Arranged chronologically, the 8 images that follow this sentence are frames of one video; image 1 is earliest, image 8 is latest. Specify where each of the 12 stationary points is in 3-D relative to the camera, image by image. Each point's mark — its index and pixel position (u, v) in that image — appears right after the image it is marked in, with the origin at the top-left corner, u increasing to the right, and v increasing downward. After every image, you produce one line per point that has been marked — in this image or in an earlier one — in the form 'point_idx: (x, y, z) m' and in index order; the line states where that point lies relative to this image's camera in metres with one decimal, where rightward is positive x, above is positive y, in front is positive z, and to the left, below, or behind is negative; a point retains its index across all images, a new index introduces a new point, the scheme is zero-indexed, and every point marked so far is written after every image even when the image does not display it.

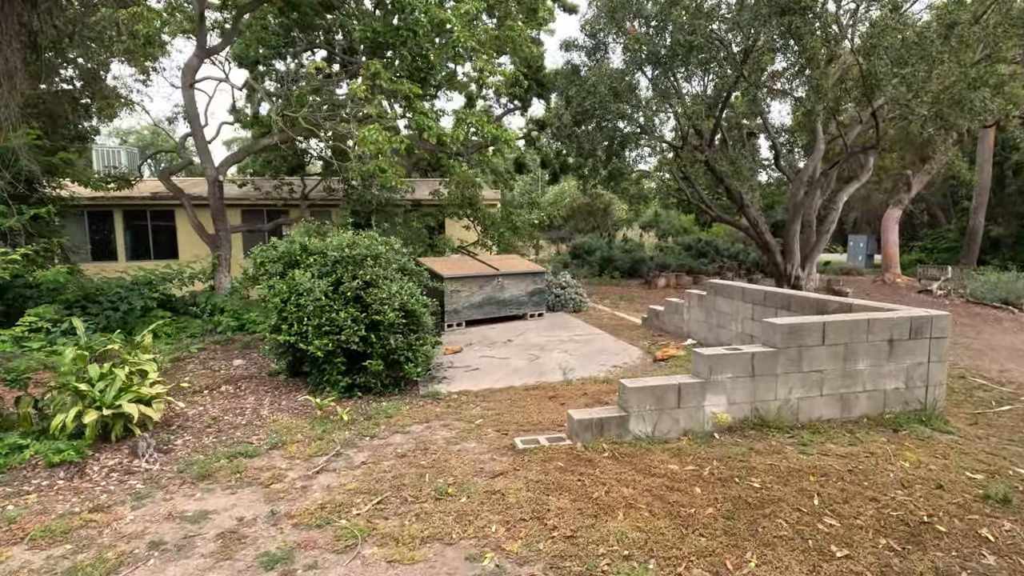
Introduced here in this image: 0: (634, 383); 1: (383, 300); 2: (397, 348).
0: (+0.8, -0.7, +3.6) m
1: (-1.2, -0.1, +4.7) m
2: (-1.0, -0.5, +4.7) m
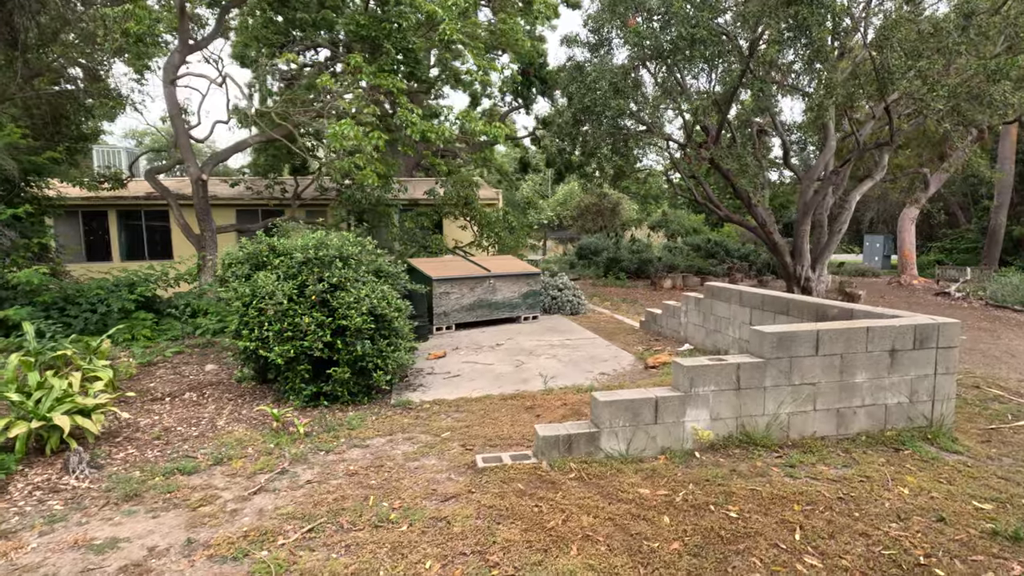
0: (+0.6, -0.7, +3.3) m
1: (-1.4, -0.1, +4.5) m
2: (-1.2, -0.6, +4.5) m
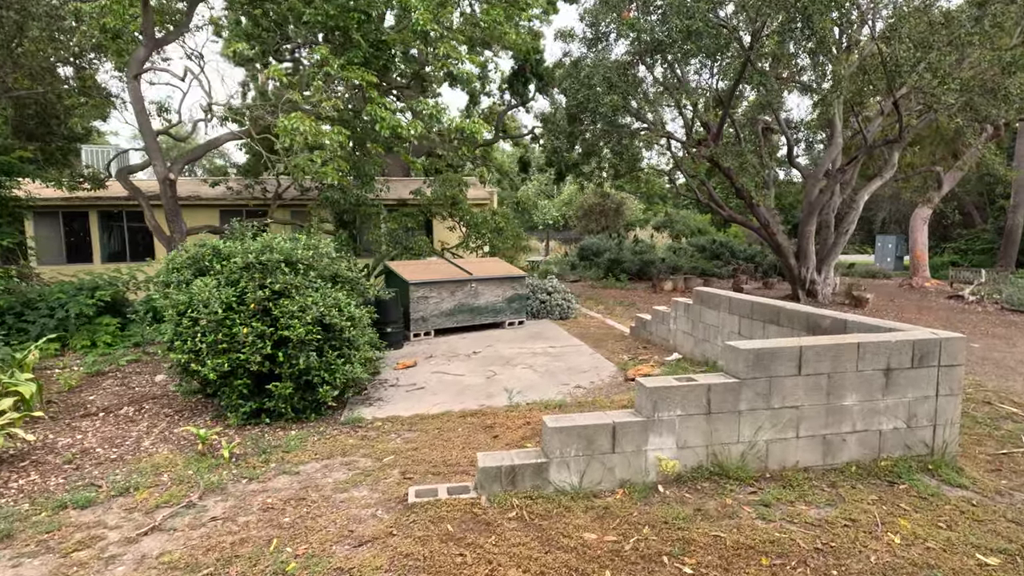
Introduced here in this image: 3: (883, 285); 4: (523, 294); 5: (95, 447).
0: (+0.3, -0.7, +3.0) m
1: (-1.7, -0.2, +4.1) m
2: (-1.6, -0.6, +4.1) m
3: (+12.2, +0.1, +17.6) m
4: (+0.2, -0.1, +8.4) m
5: (-2.9, -1.1, +3.7) m
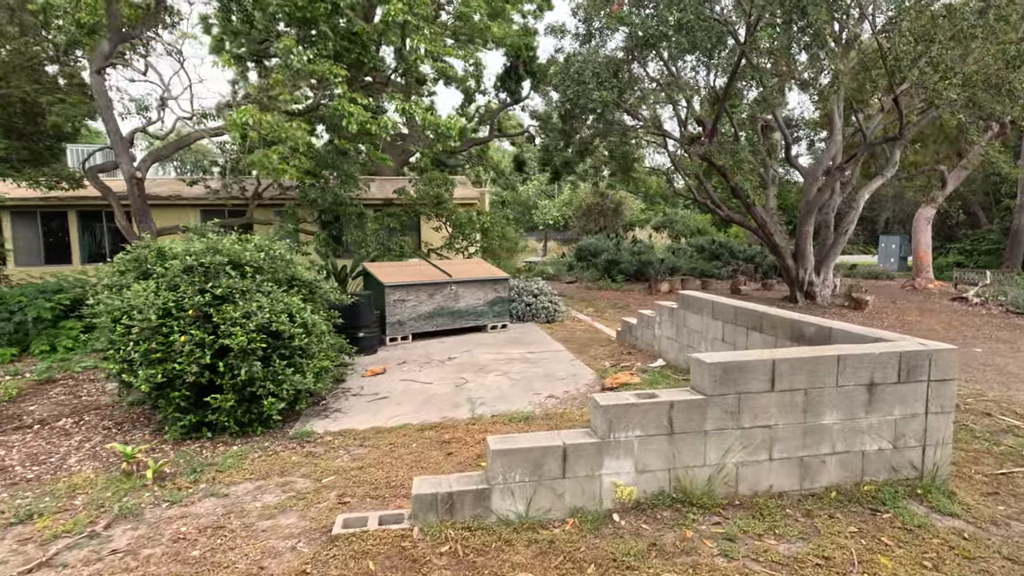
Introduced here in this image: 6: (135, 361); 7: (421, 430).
0: (-0.1, -0.8, +2.7) m
1: (-2.0, -0.2, +3.8) m
2: (-1.9, -0.7, +3.8) m
3: (+12.0, +0.1, +17.2) m
4: (-0.1, -0.1, +8.1) m
5: (-3.1, -1.1, +3.4) m
6: (-2.6, -0.5, +3.7) m
7: (-0.7, -1.1, +4.0) m
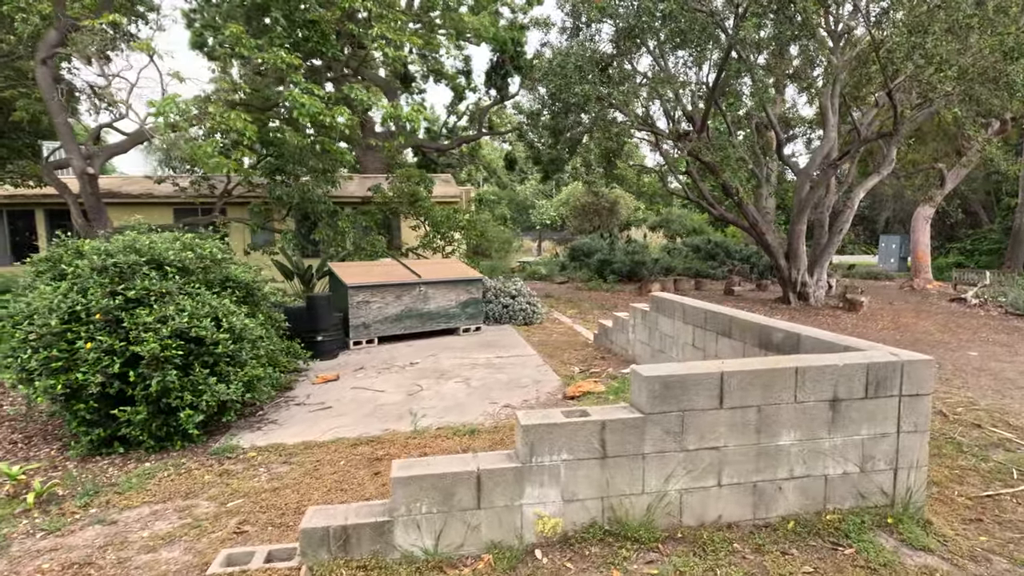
0: (-0.5, -0.8, +2.3) m
1: (-2.4, -0.2, +3.5) m
2: (-2.3, -0.7, +3.5) m
3: (+11.7, 0.0, +16.9) m
4: (-0.5, -0.1, +7.8) m
5: (-3.6, -1.1, +3.1) m
6: (-3.0, -0.5, +3.4) m
7: (-1.1, -1.1, +3.7) m
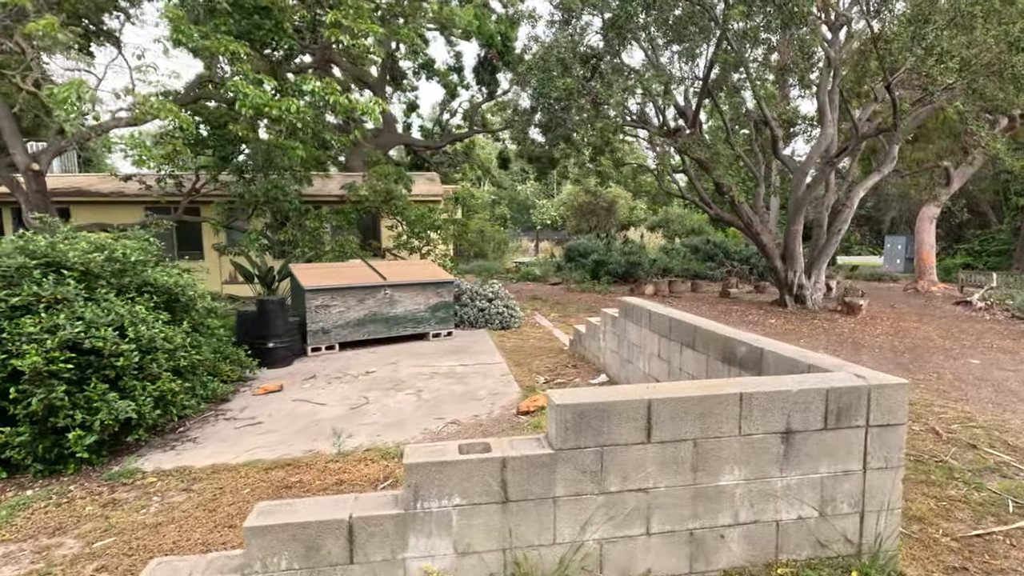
0: (-0.9, -0.8, +1.9) m
1: (-2.8, -0.3, +3.1) m
2: (-2.7, -0.7, +3.1) m
3: (+11.4, 0.0, +16.4) m
4: (-0.9, -0.2, +7.4) m
5: (-4.0, -1.2, +2.7) m
6: (-3.4, -0.6, +3.0) m
7: (-1.5, -1.1, +3.3) m
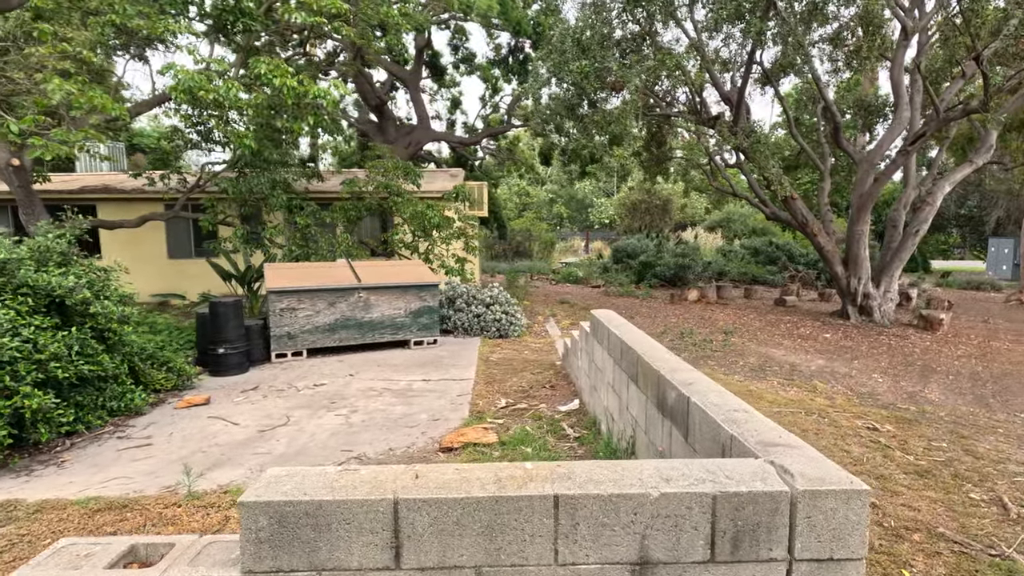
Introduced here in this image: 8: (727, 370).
0: (-1.7, -0.9, +1.3) m
1: (-3.4, -0.3, +2.7) m
2: (-3.3, -0.7, +2.7) m
3: (+12.3, -0.3, +14.1) m
4: (-1.0, -0.2, +6.7) m
5: (-4.7, -1.2, +2.5) m
6: (-4.1, -0.6, +2.7) m
7: (-2.2, -1.2, +2.8) m
8: (+2.7, -1.0, +6.8) m
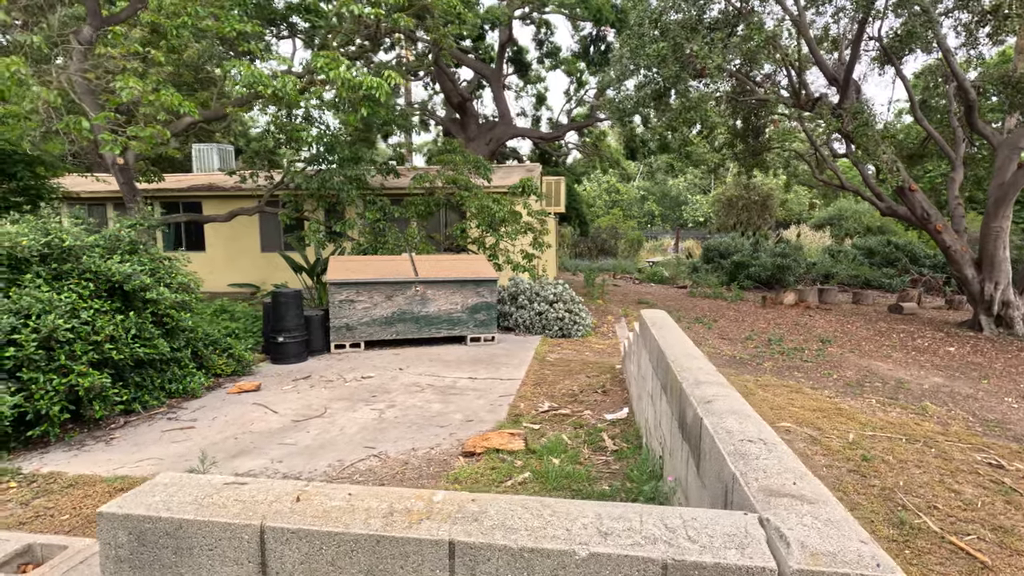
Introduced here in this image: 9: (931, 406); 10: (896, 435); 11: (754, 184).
0: (-1.9, -0.8, +1.4) m
1: (-3.4, -0.2, +3.0) m
2: (-3.2, -0.6, +3.0) m
3: (+14.1, -0.5, +11.5) m
4: (-0.2, -0.2, +6.6) m
5: (-4.6, -1.0, +3.0) m
6: (-4.0, -0.4, +3.1) m
7: (-2.1, -1.1, +2.9) m
8: (+3.4, -1.1, +5.9) m
9: (+4.1, -1.2, +5.2) m
10: (+3.1, -1.2, +4.3) m
11: (+8.7, +3.7, +19.2) m
